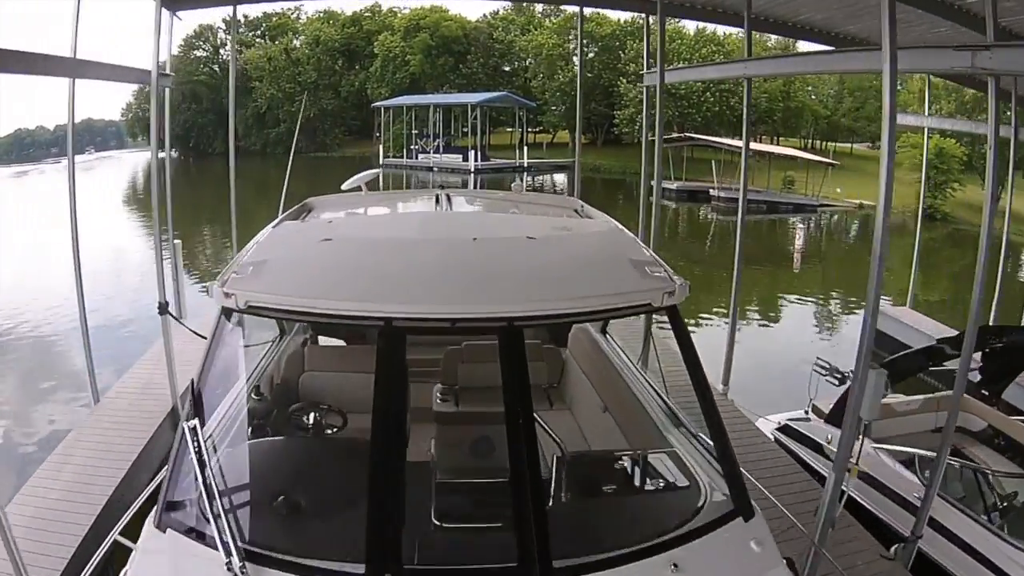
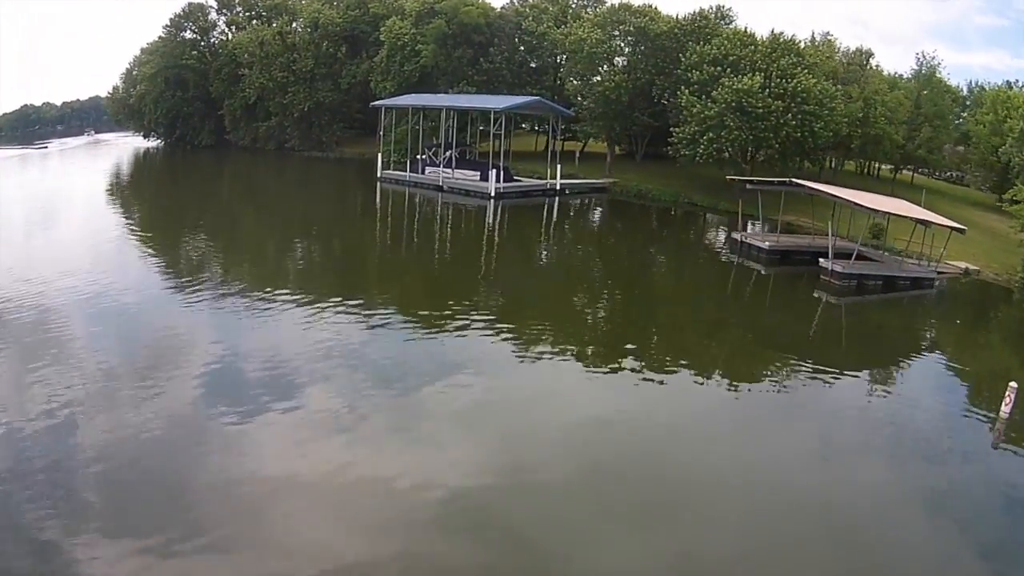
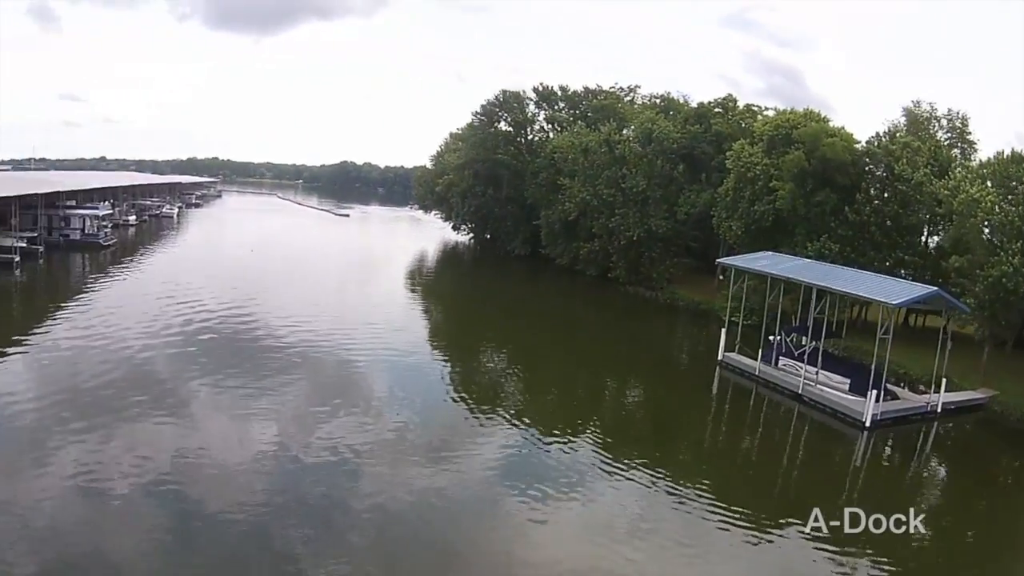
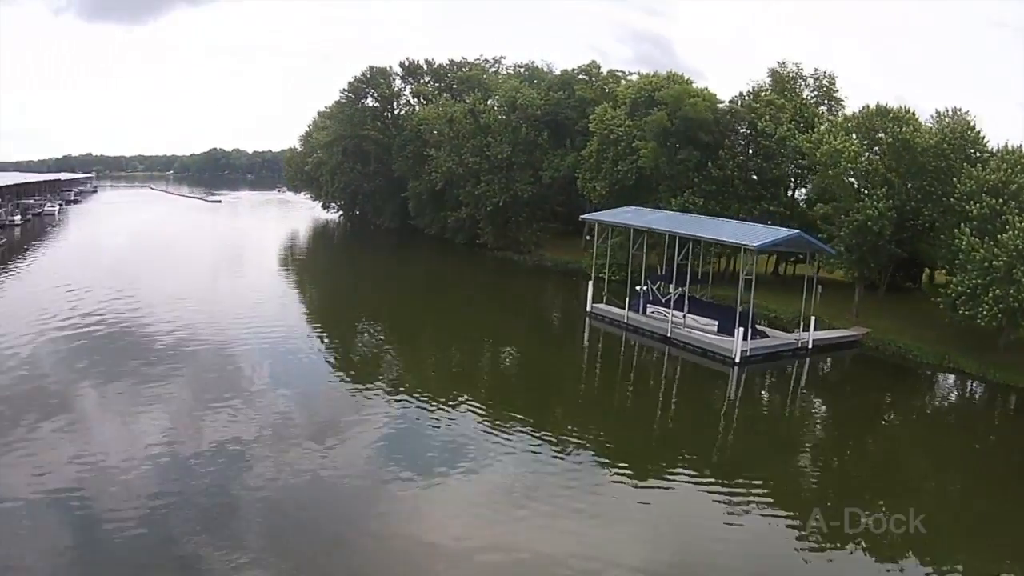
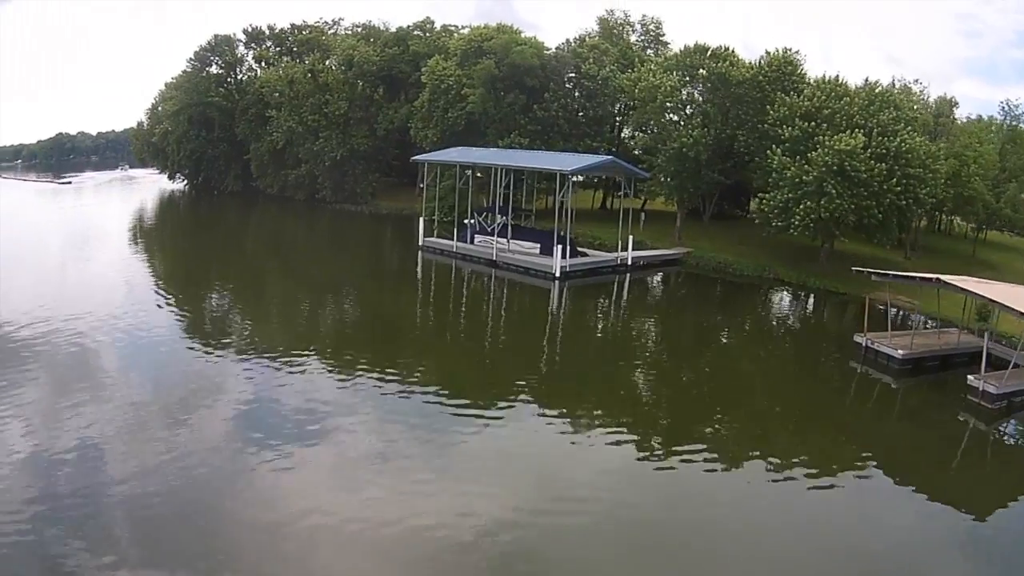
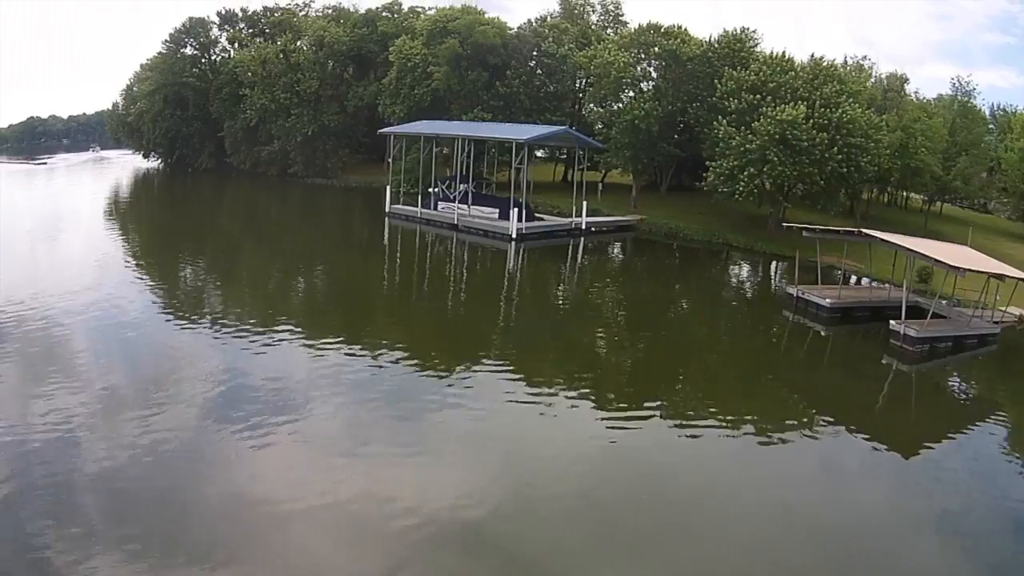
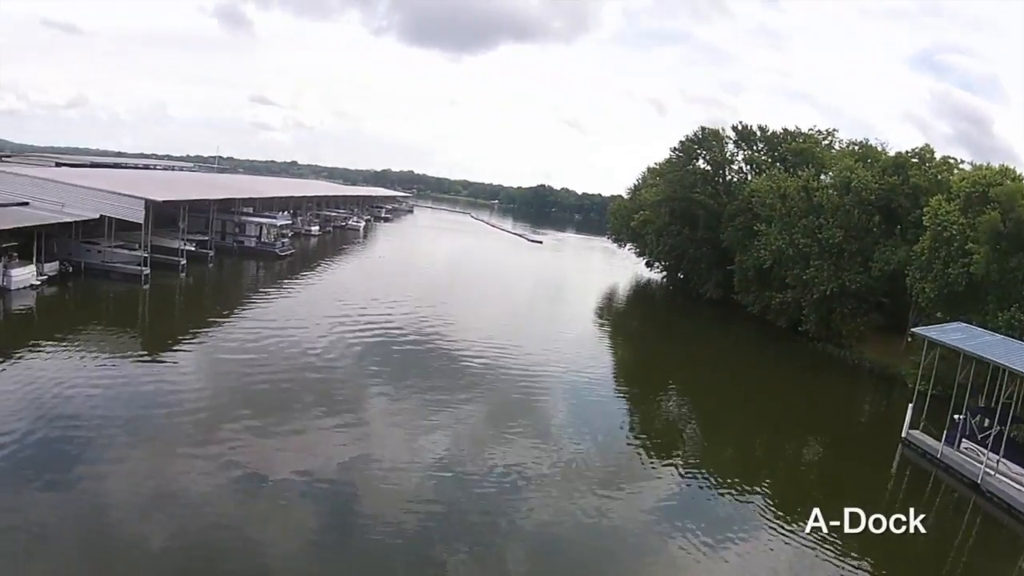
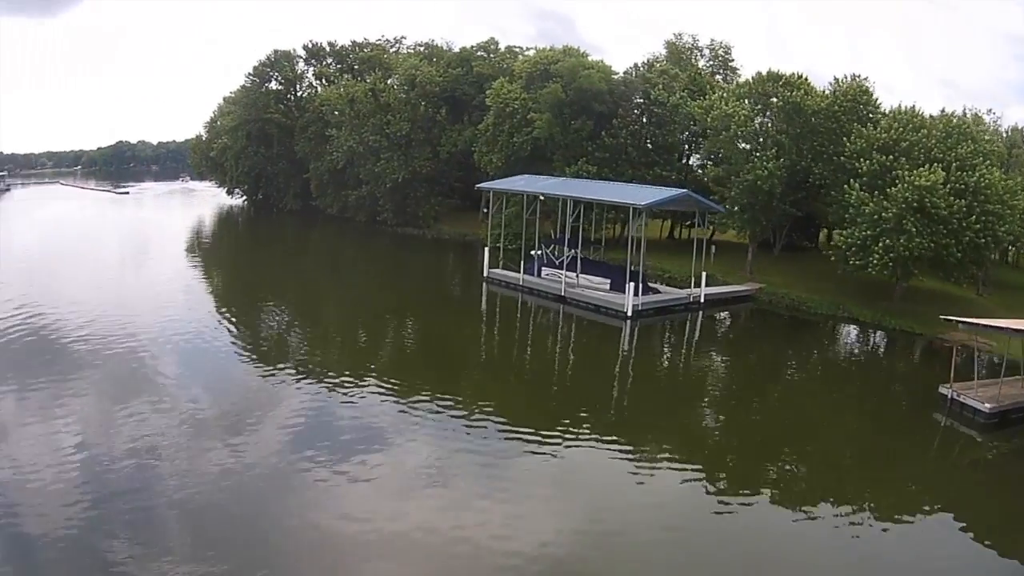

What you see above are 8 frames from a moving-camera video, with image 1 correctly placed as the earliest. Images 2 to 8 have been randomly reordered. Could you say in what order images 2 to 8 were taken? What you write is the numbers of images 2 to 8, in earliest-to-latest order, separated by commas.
2, 6, 5, 8, 4, 3, 7
